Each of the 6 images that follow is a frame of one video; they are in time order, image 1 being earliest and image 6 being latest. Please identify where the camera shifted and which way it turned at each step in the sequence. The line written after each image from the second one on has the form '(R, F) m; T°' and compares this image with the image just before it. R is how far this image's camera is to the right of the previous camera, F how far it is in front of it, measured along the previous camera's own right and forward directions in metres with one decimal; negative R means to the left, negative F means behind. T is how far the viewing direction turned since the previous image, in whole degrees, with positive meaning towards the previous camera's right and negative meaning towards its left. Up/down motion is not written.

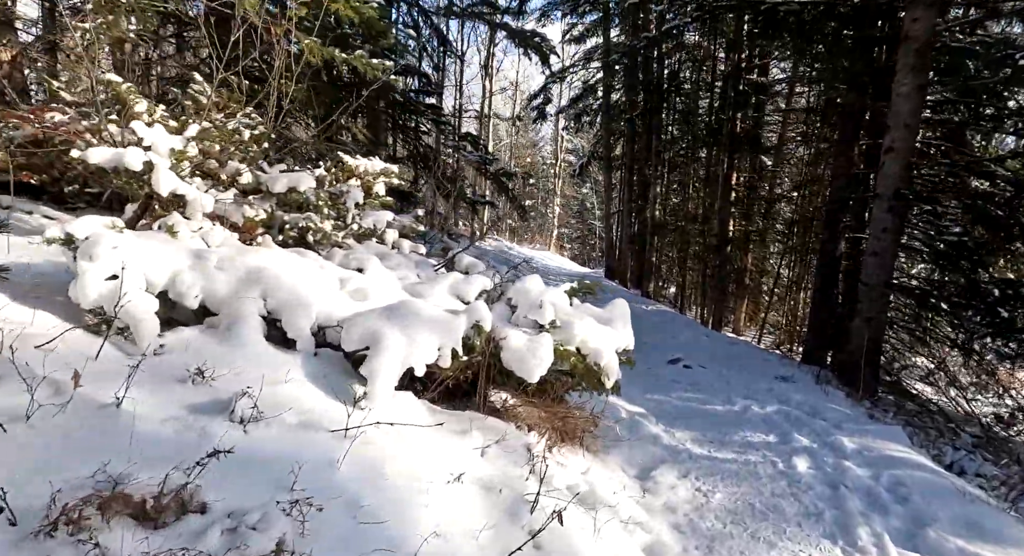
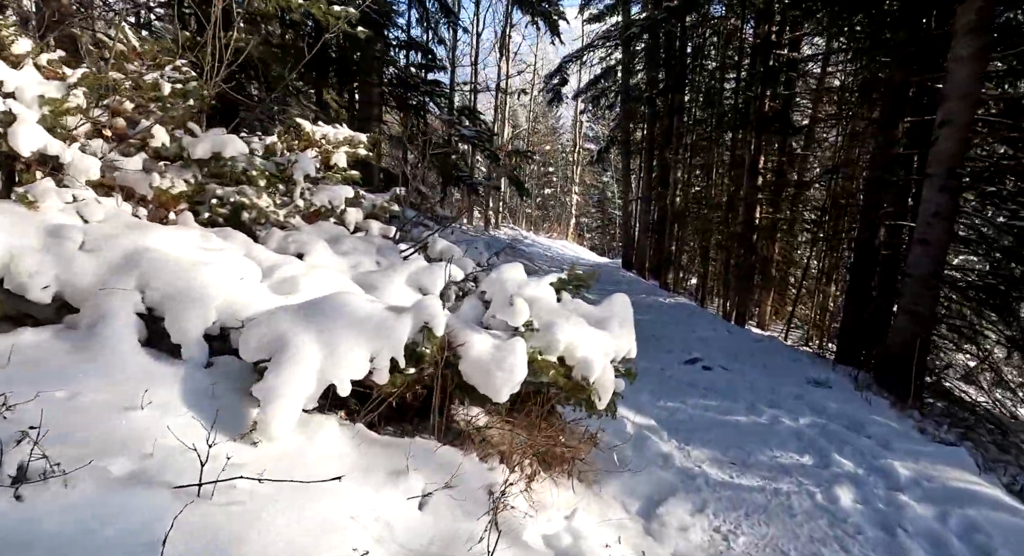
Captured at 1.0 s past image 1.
(+0.3, +0.9) m; -2°
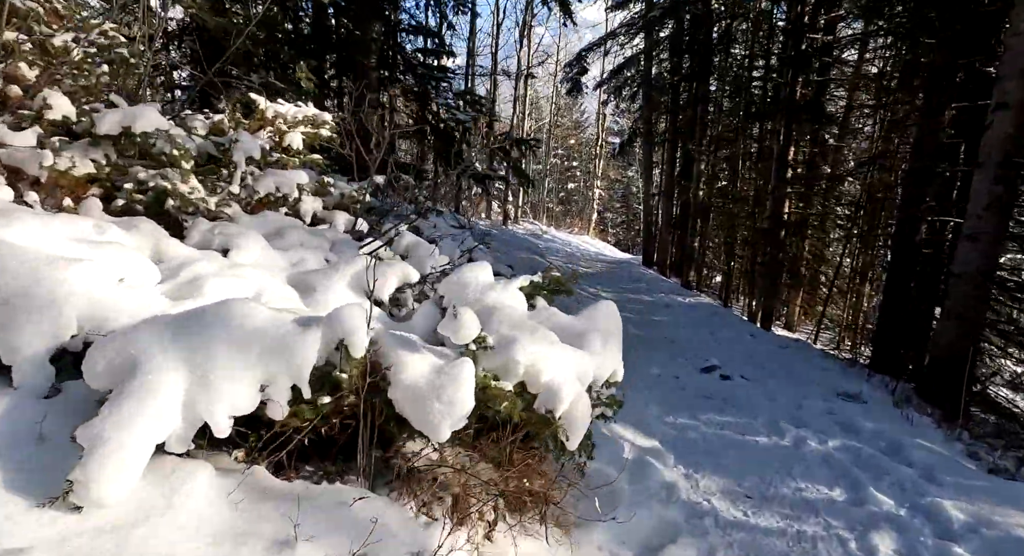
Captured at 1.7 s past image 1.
(+0.3, +0.7) m; -2°
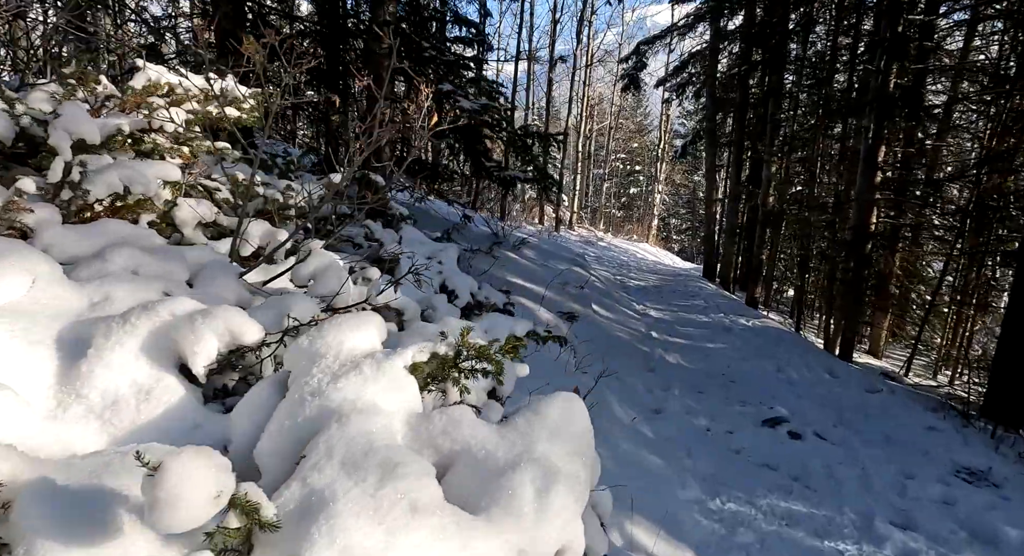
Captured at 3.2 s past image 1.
(+0.4, +1.4) m; -6°
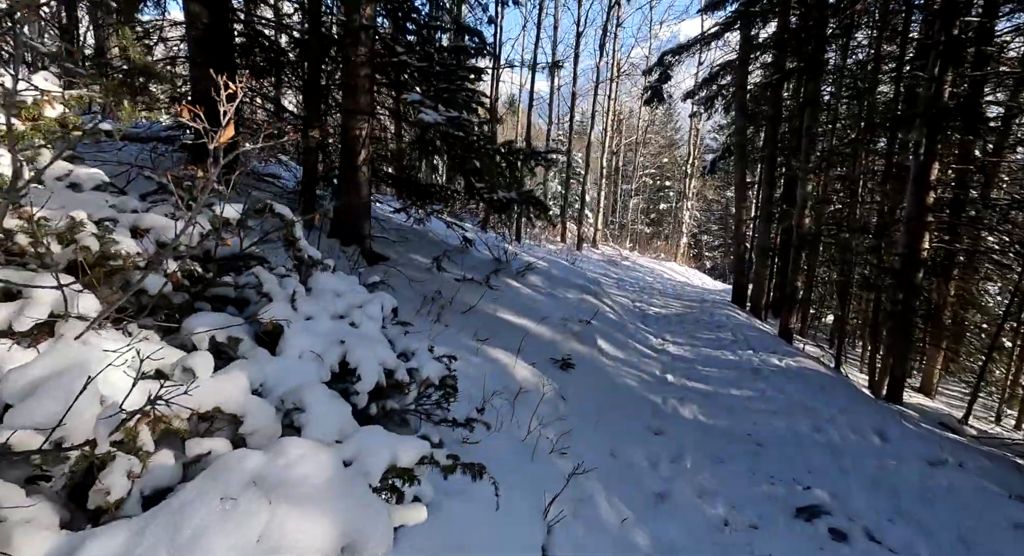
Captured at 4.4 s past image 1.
(+0.4, +1.1) m; -3°
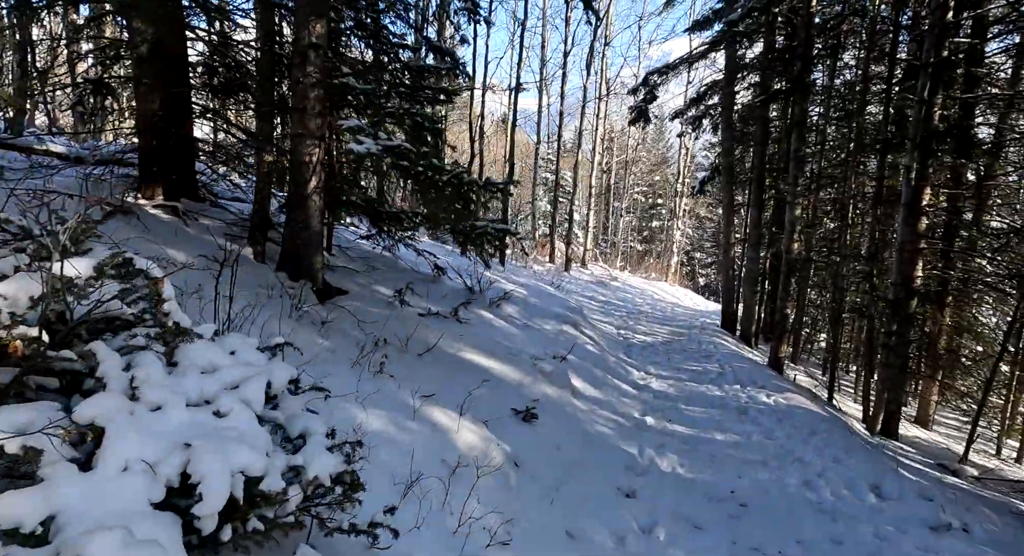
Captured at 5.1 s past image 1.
(+0.3, +0.6) m; +1°
